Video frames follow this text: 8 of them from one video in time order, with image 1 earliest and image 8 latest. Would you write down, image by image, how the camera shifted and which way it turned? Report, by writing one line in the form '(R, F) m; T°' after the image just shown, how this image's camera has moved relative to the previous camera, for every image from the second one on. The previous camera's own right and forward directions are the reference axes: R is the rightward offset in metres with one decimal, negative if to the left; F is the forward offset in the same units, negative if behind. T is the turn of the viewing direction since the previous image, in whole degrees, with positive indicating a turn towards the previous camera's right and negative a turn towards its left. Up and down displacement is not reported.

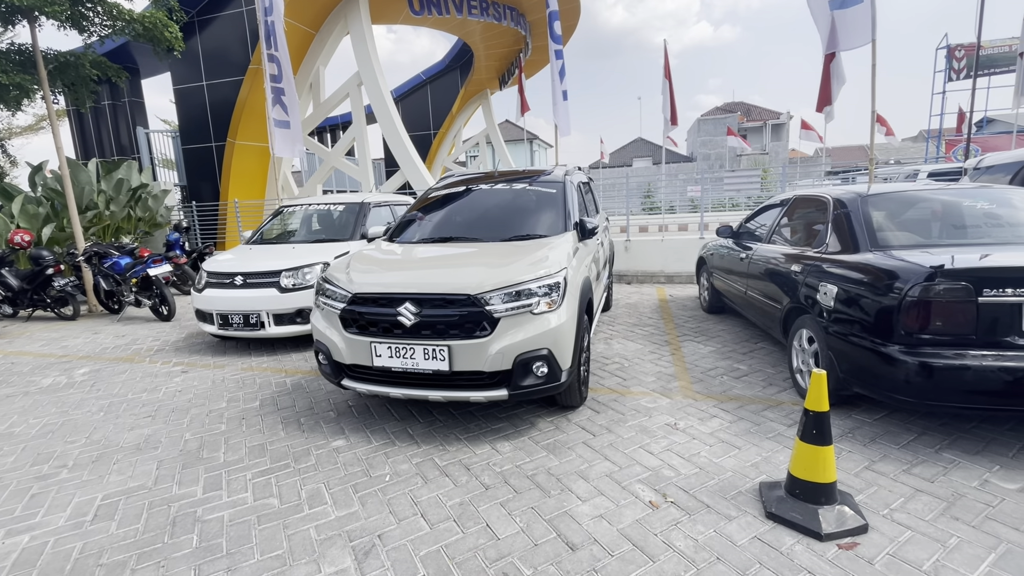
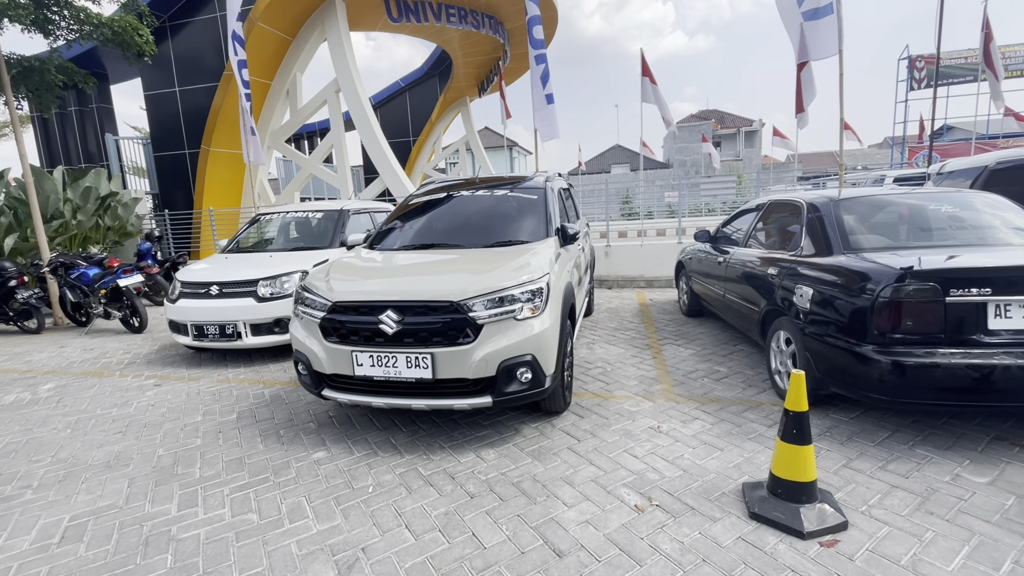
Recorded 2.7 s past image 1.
(0.0, 0.0) m; +2°
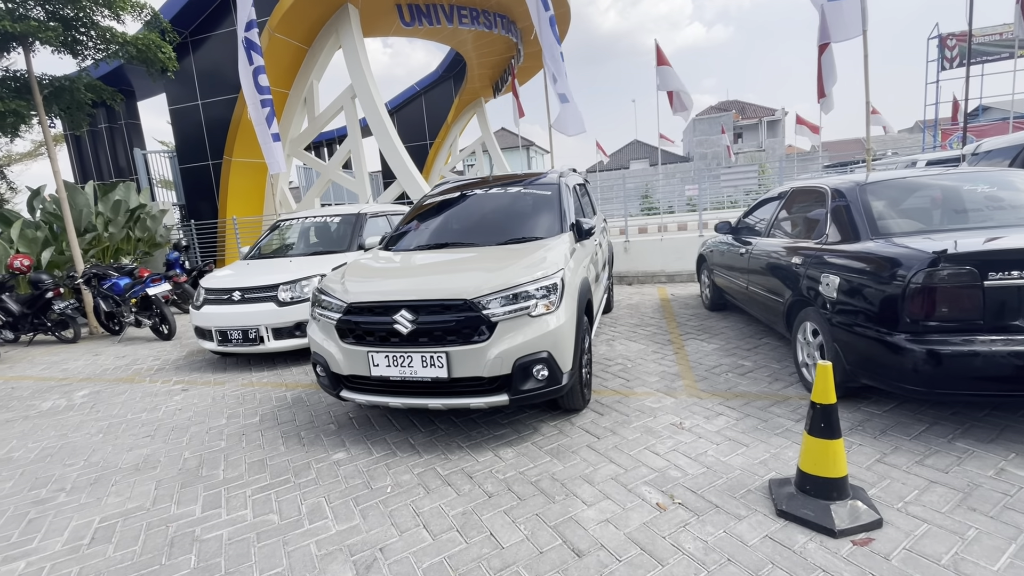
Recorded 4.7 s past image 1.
(0.0, 0.0) m; -3°
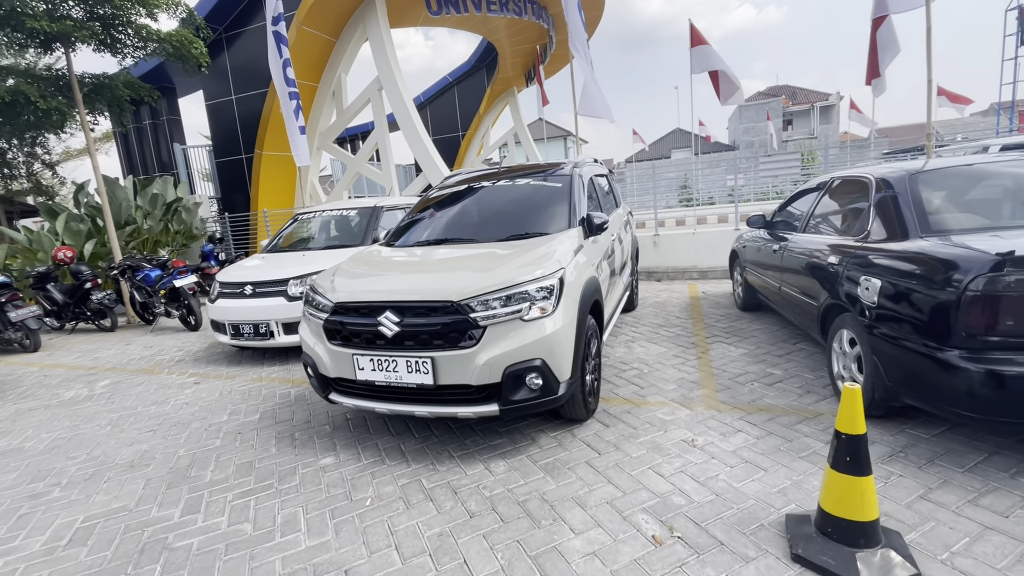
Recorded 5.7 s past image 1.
(+0.3, +0.2) m; -5°
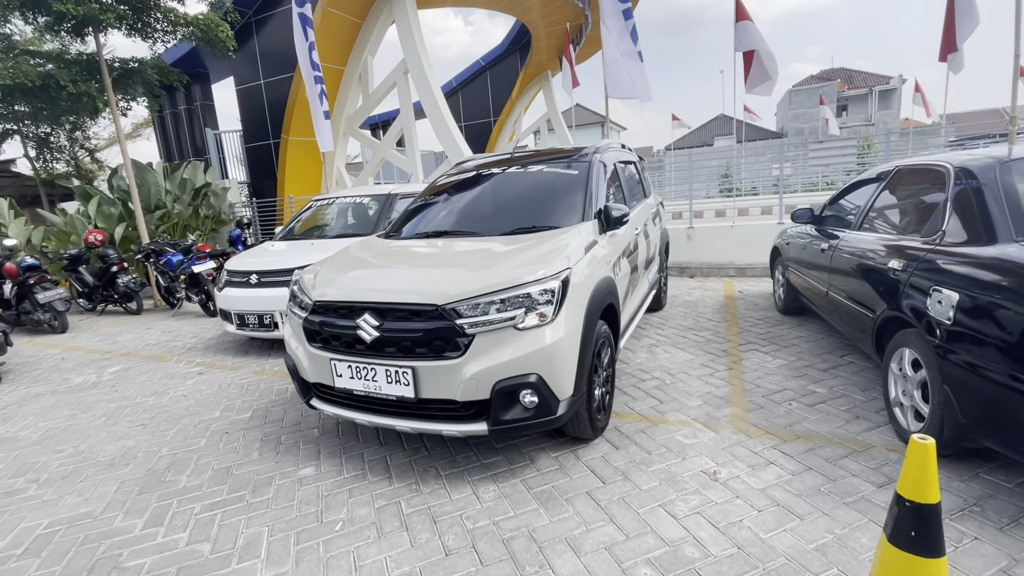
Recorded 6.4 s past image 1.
(+0.2, +0.4) m; -4°
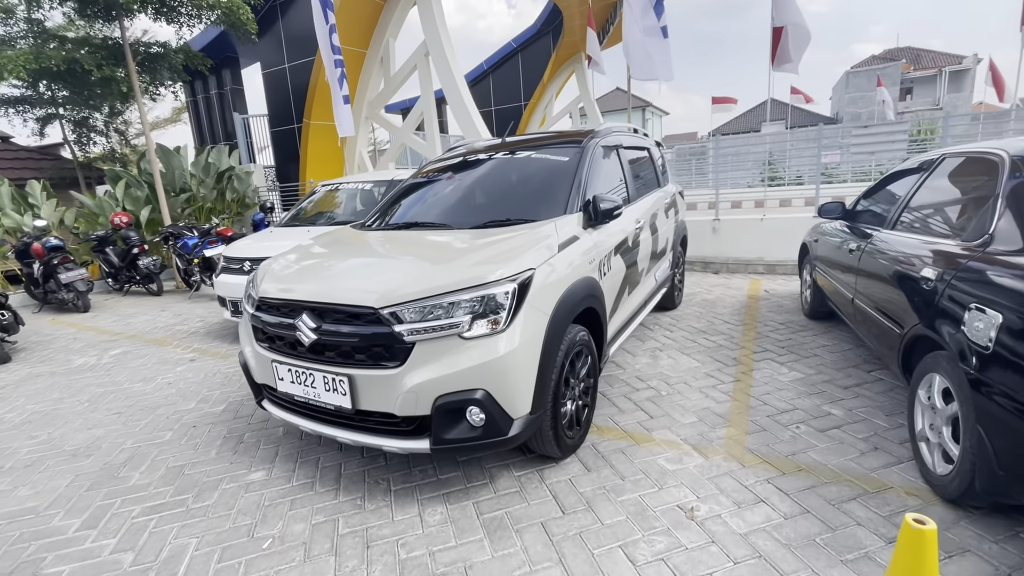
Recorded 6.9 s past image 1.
(+0.4, +0.3) m; -4°
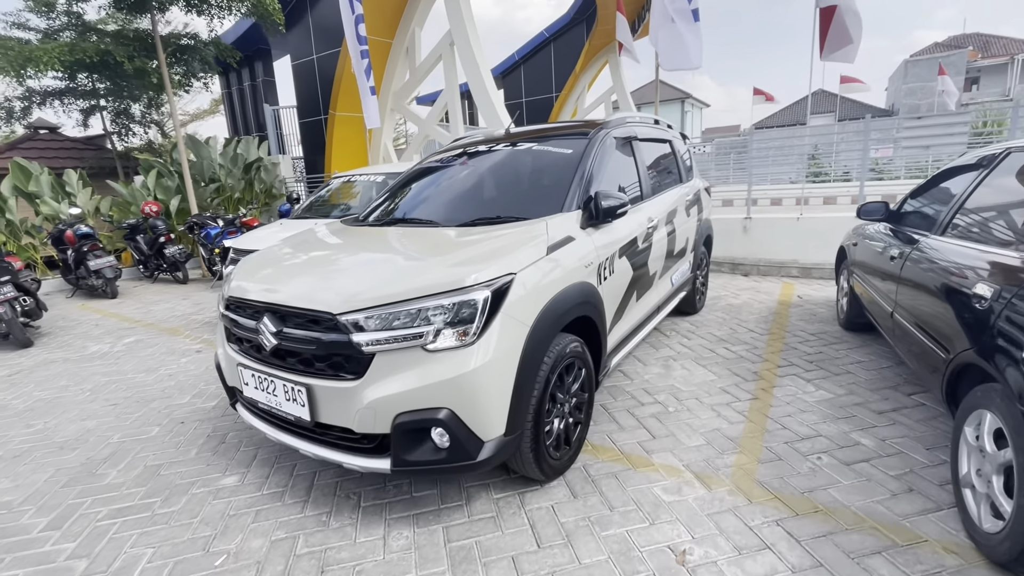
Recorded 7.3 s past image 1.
(+0.2, +0.2) m; -4°
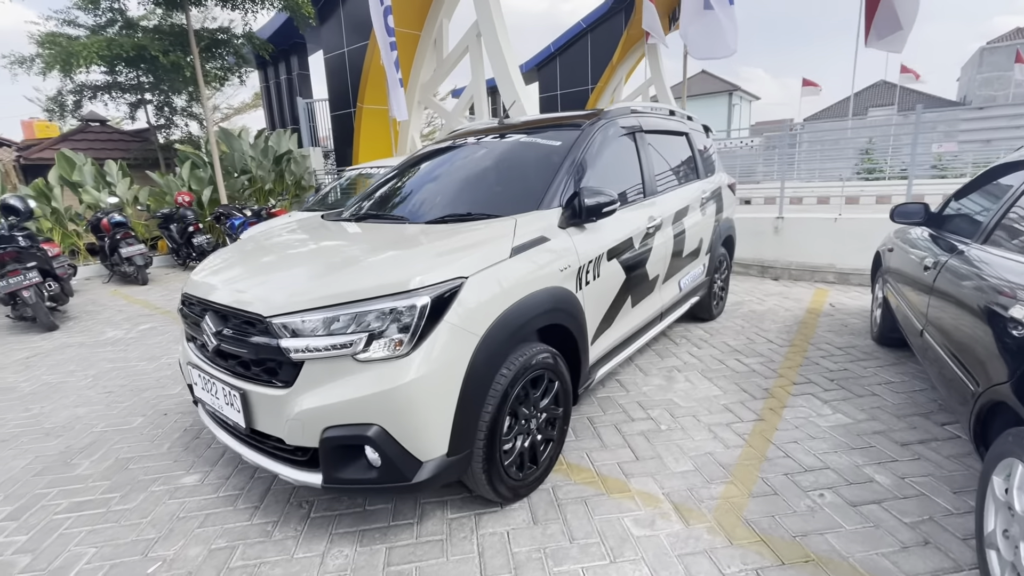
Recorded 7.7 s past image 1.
(+0.3, +0.2) m; -5°
